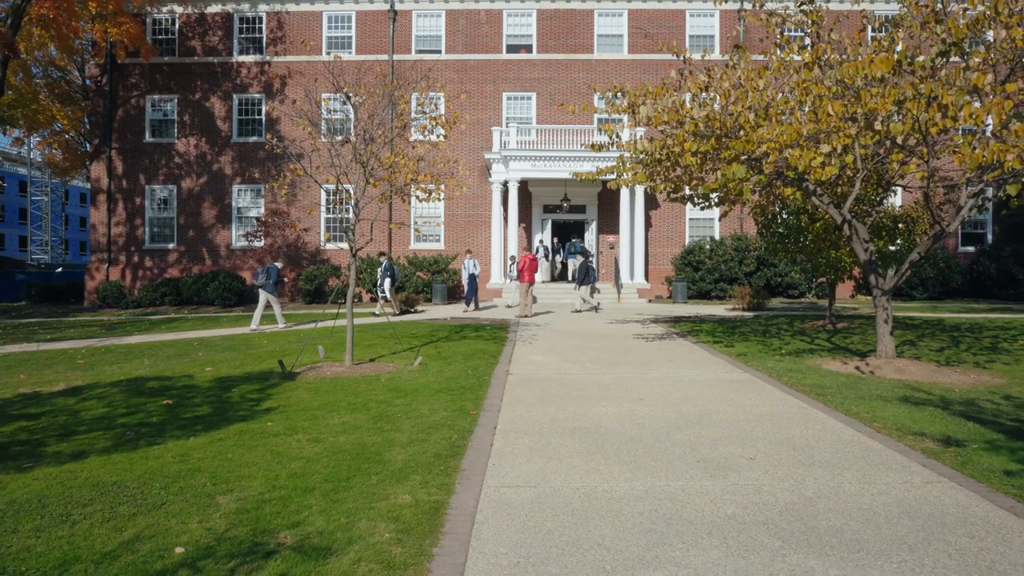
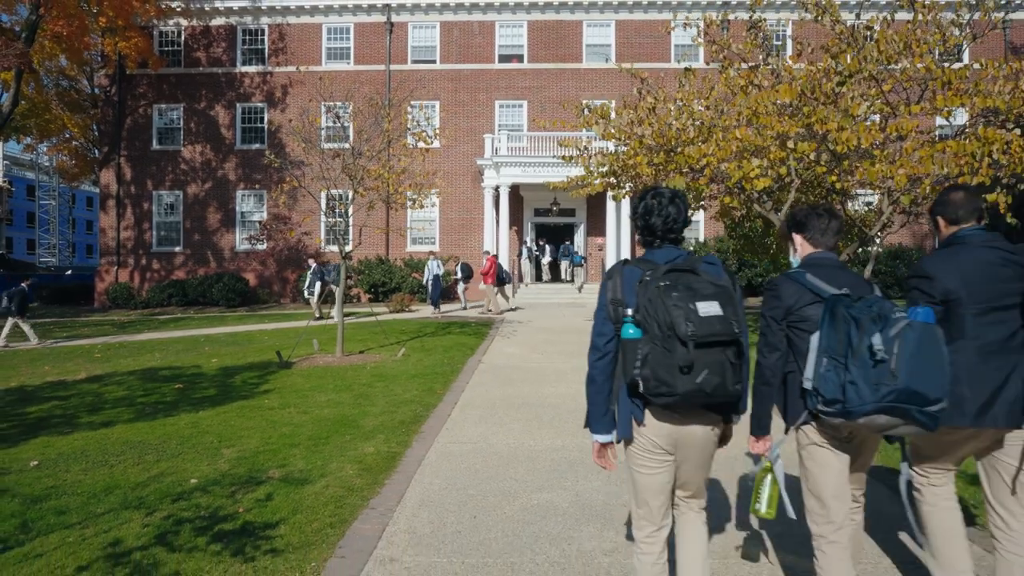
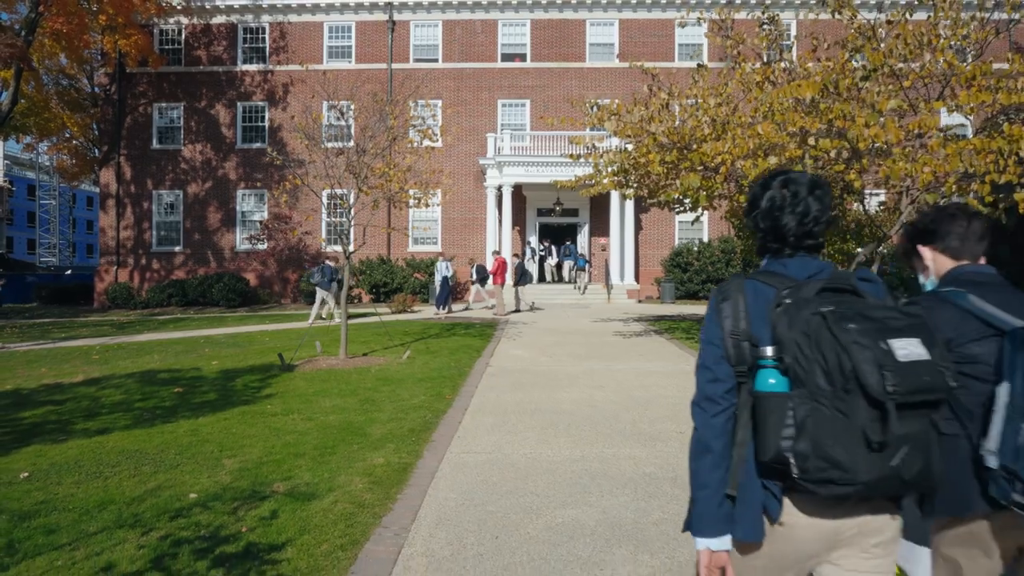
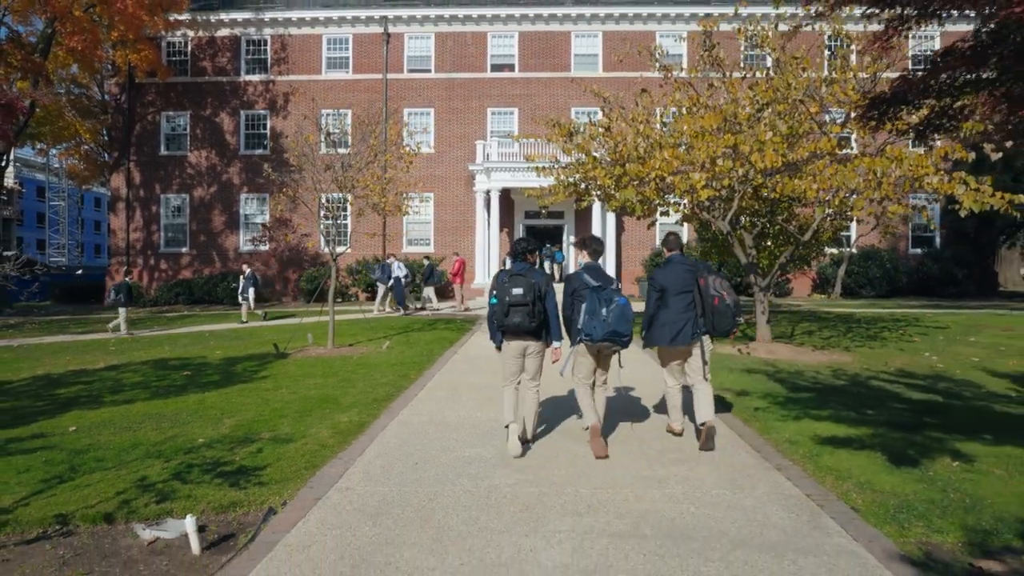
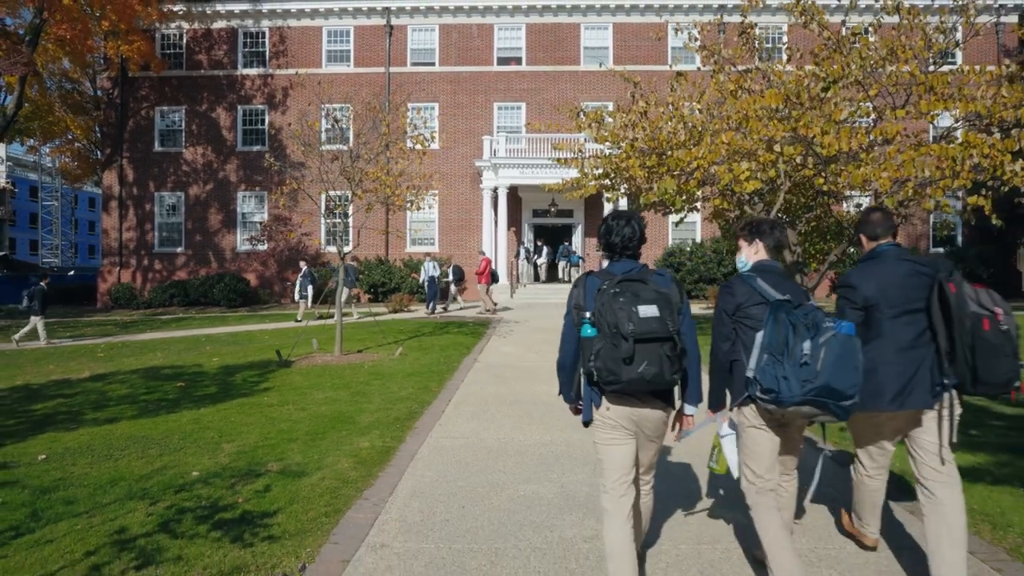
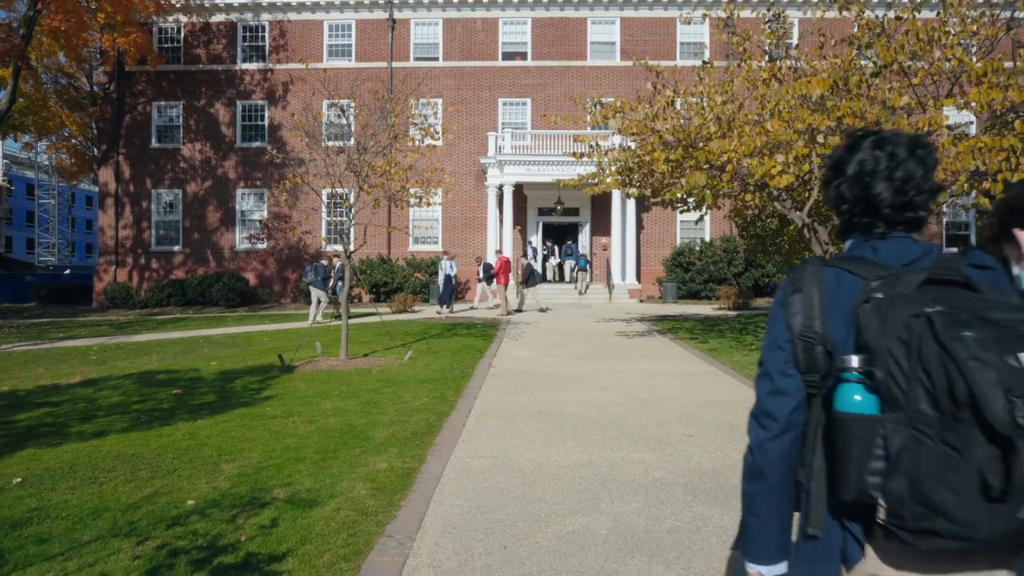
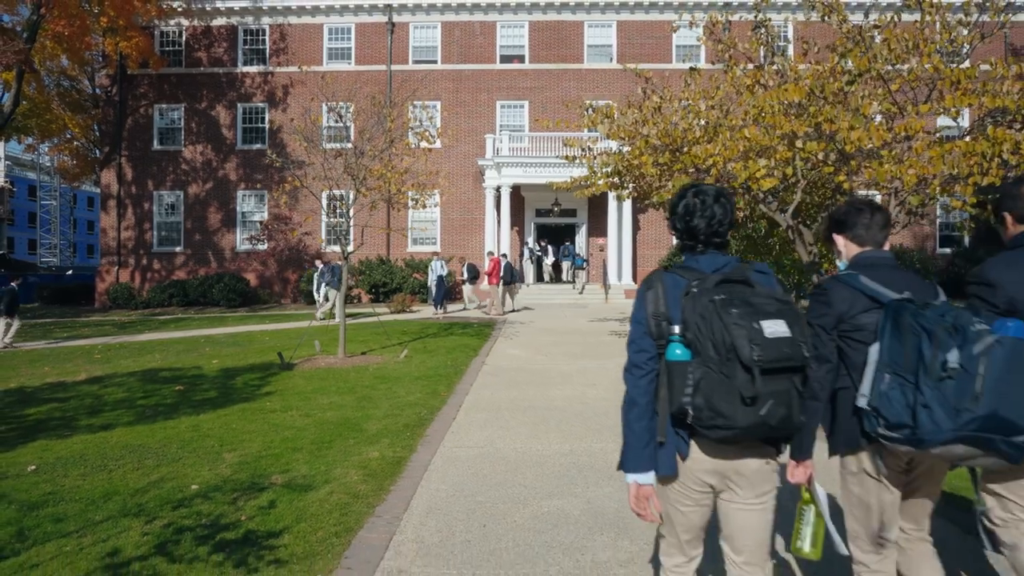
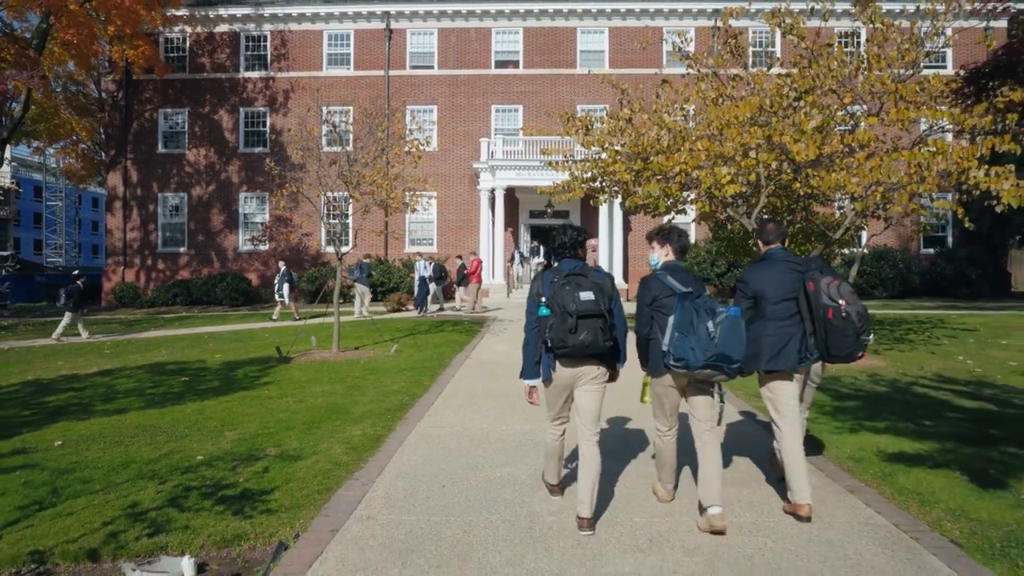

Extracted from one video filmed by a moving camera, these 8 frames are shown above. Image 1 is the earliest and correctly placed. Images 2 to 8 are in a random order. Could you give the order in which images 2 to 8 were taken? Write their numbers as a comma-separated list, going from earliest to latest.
6, 3, 7, 2, 5, 8, 4
